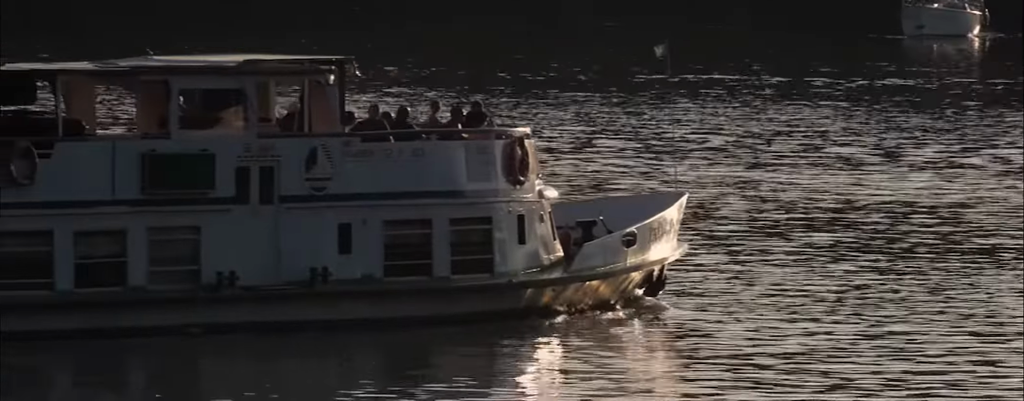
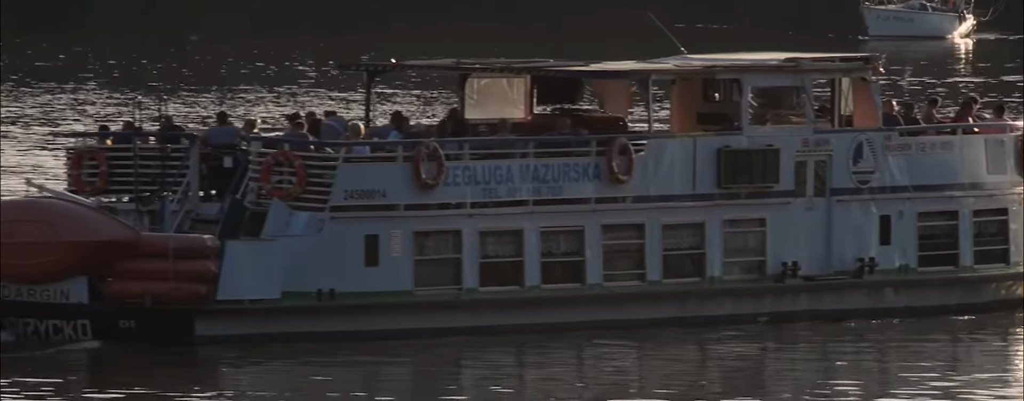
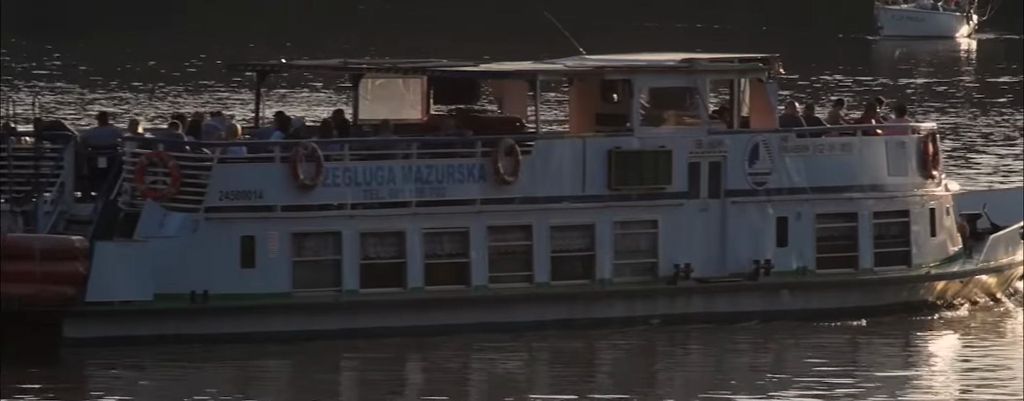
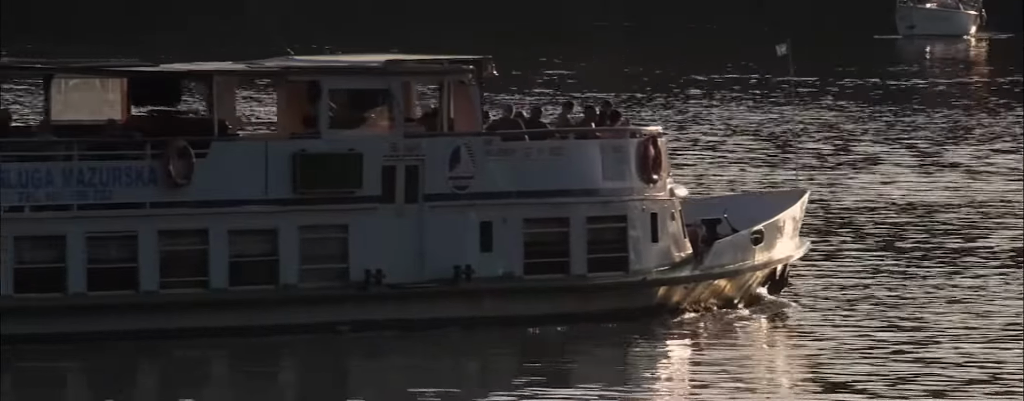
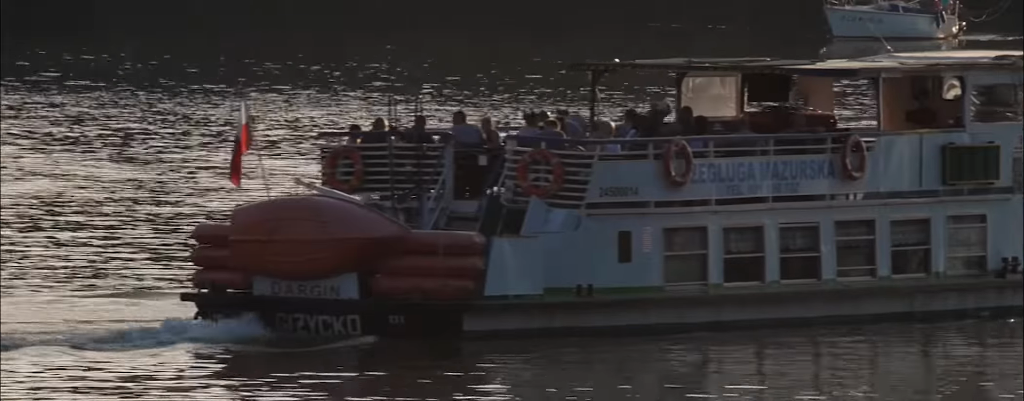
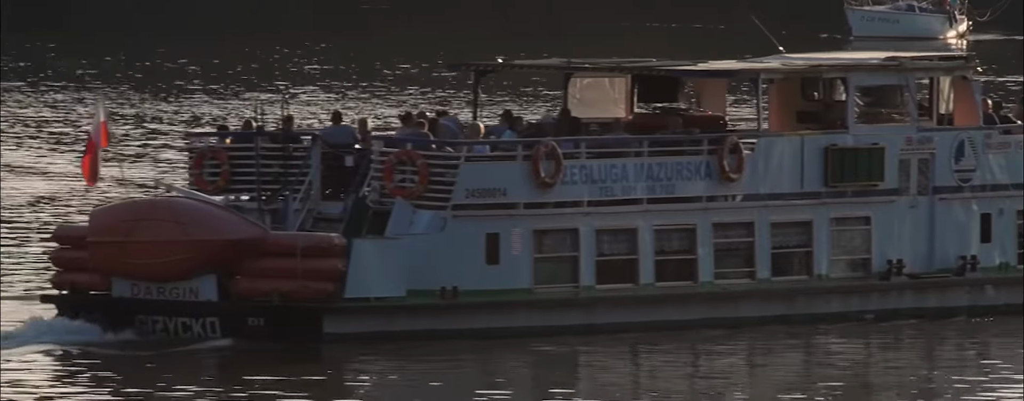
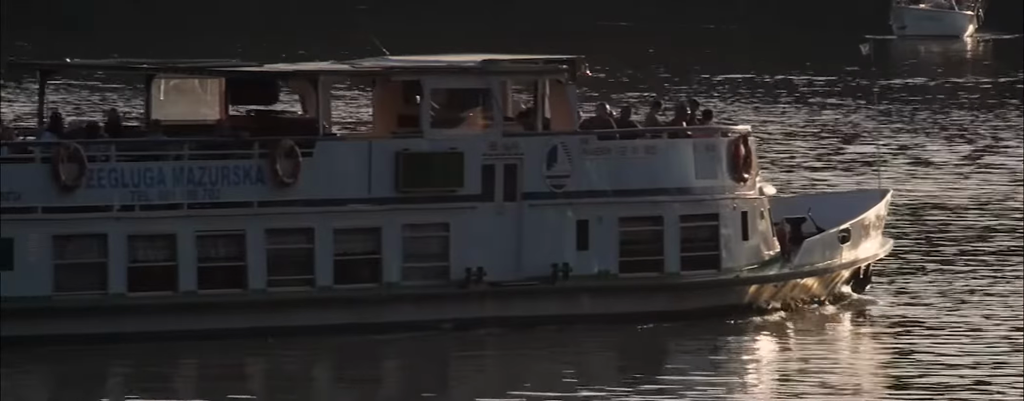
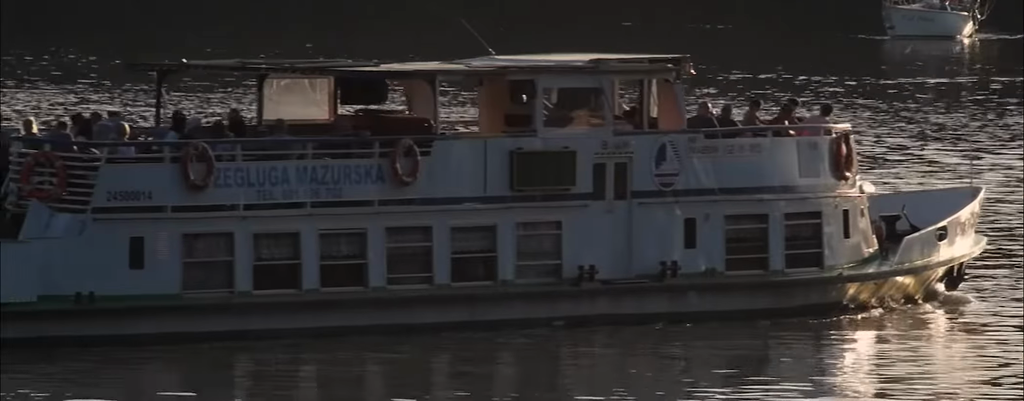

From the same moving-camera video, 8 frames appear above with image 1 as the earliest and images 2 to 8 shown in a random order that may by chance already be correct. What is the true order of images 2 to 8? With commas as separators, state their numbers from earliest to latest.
4, 7, 8, 3, 2, 6, 5
